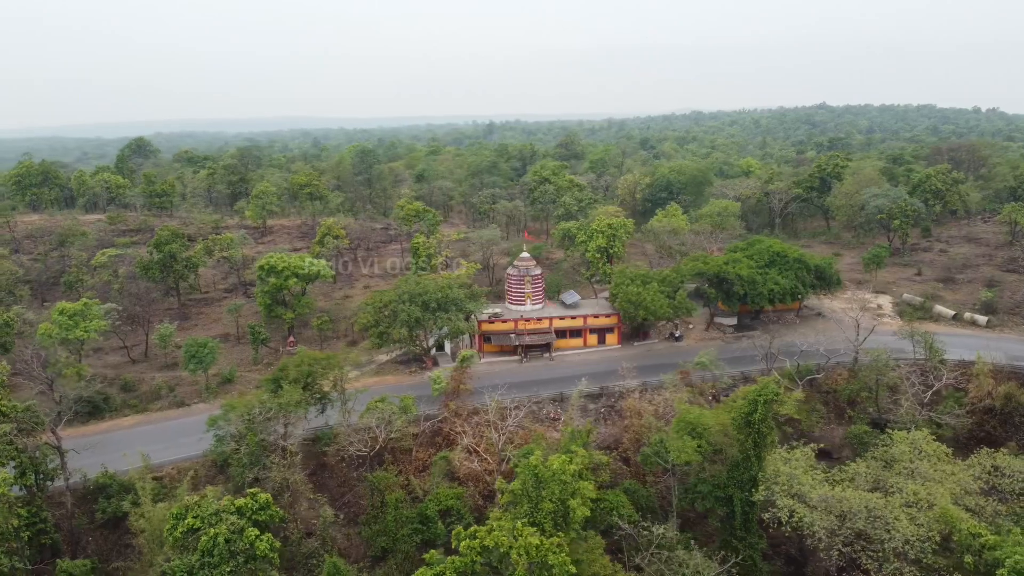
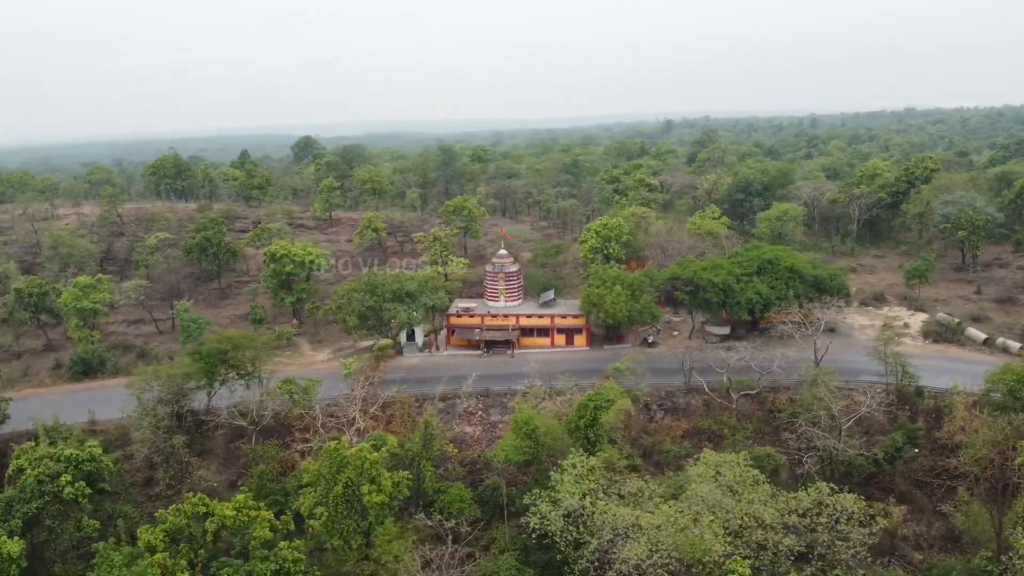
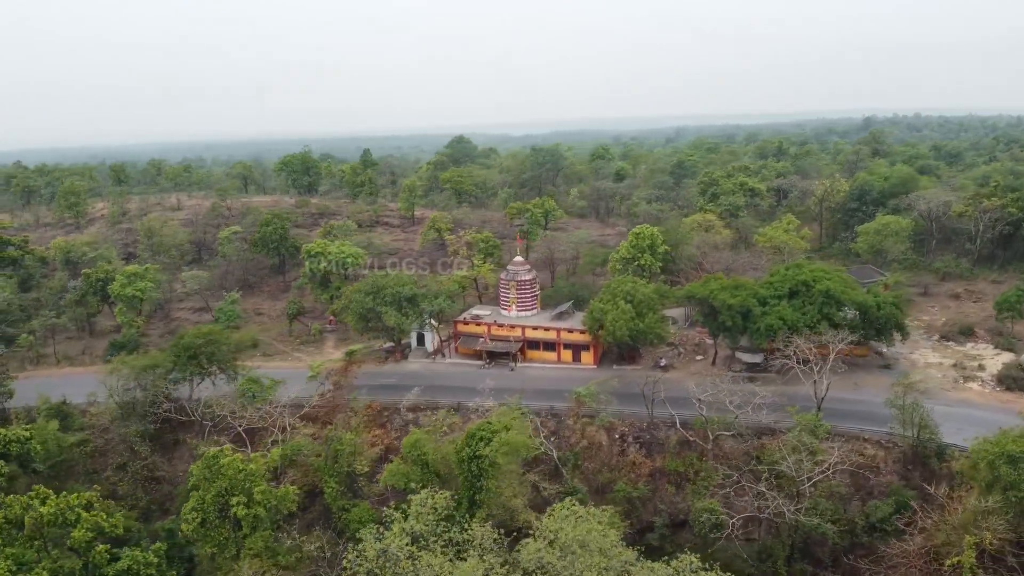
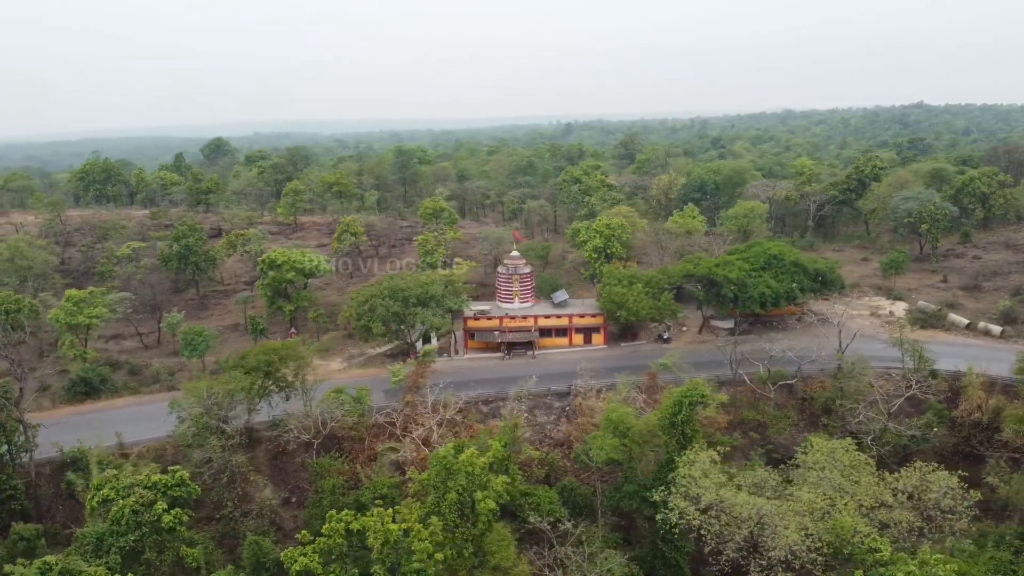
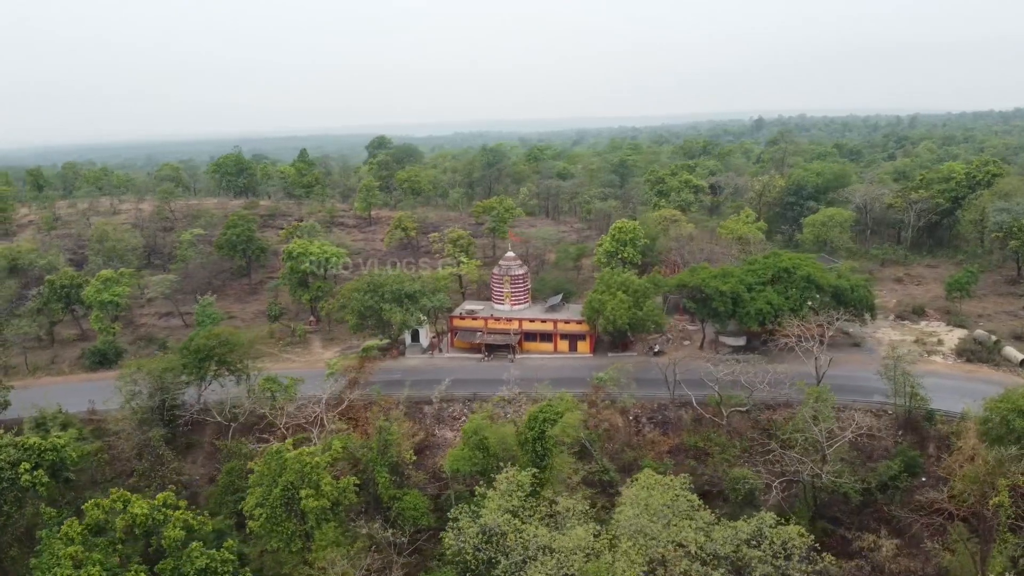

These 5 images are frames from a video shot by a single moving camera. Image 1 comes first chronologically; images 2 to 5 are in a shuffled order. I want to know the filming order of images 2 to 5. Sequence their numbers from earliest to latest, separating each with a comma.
4, 2, 5, 3
